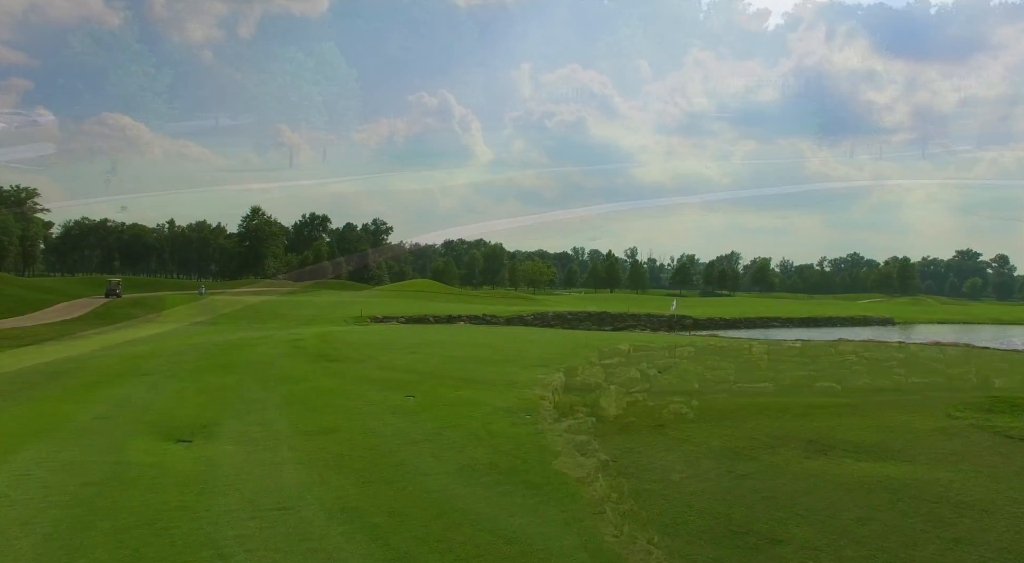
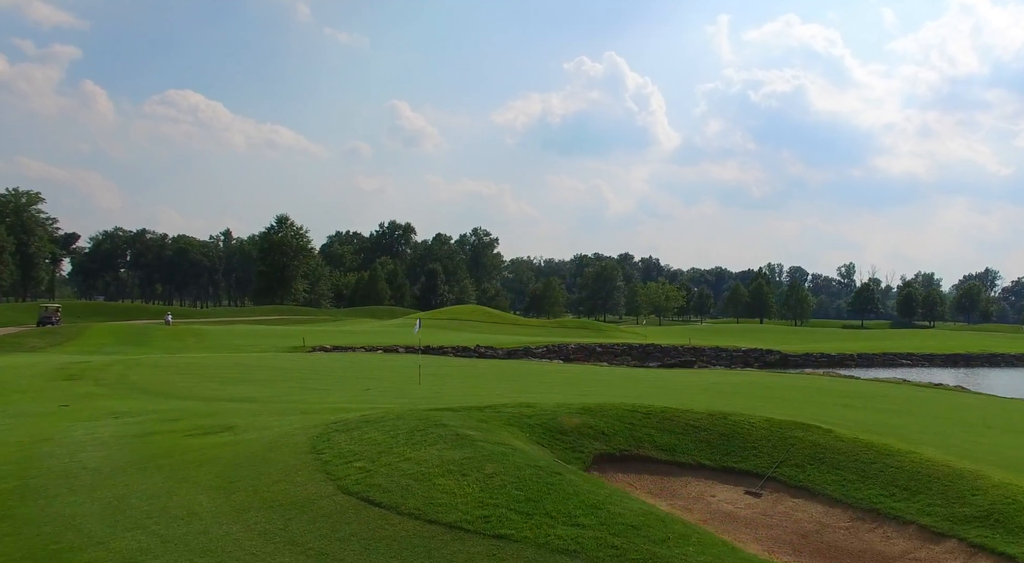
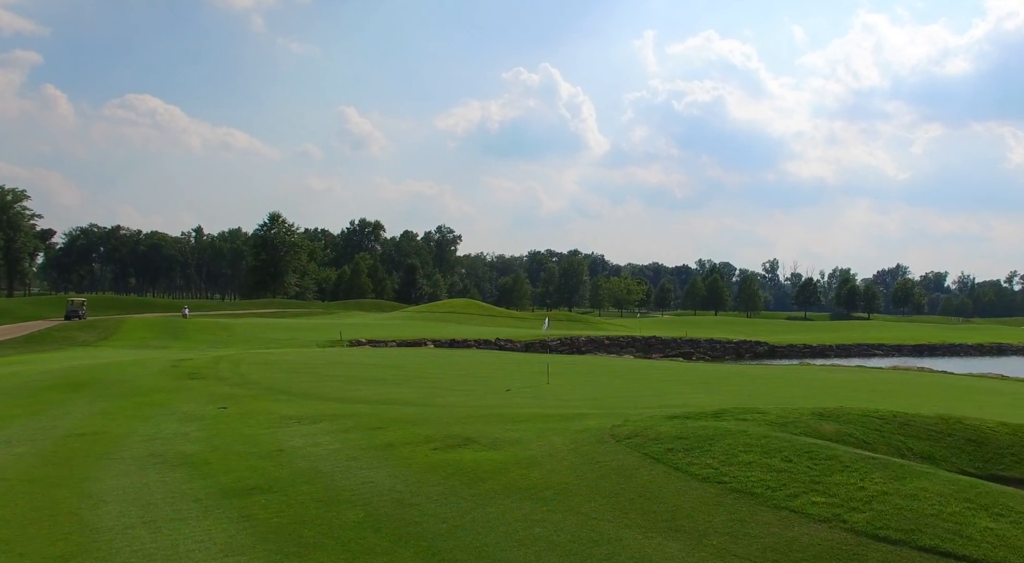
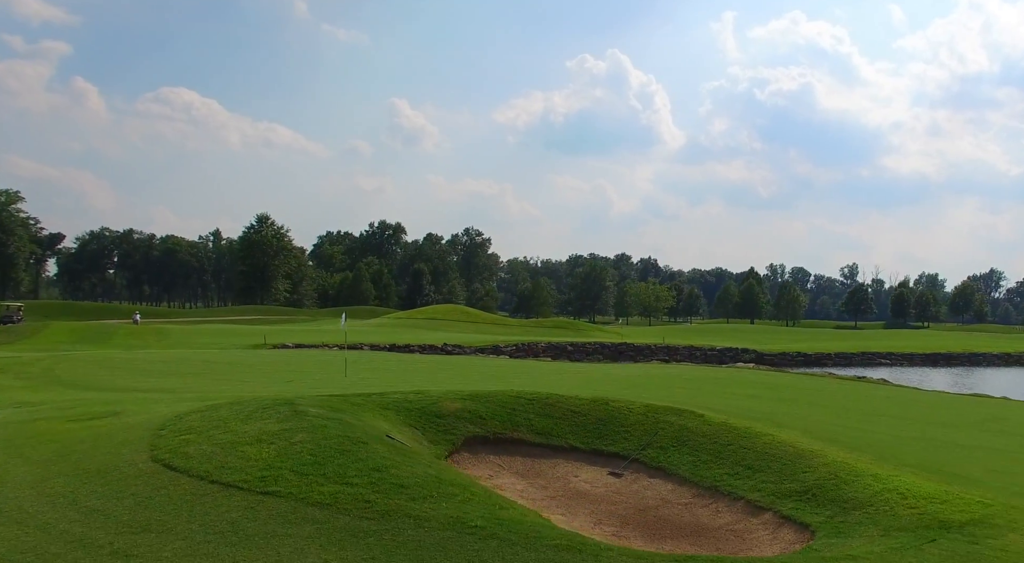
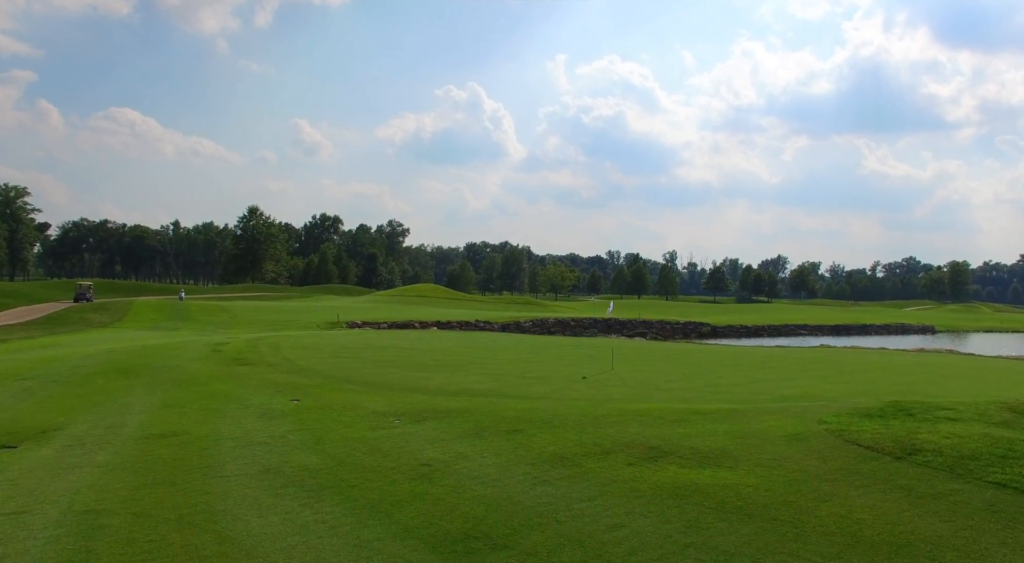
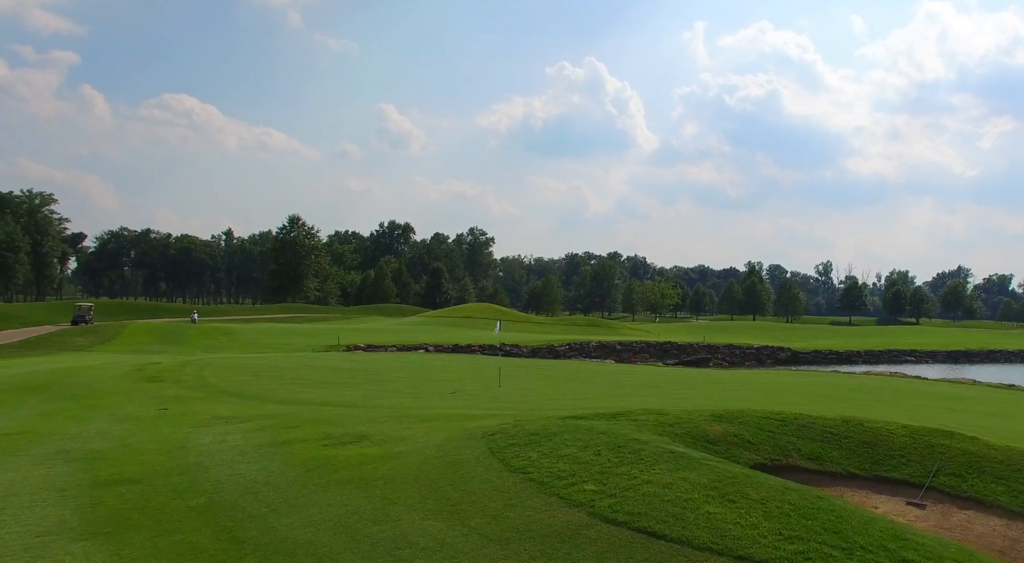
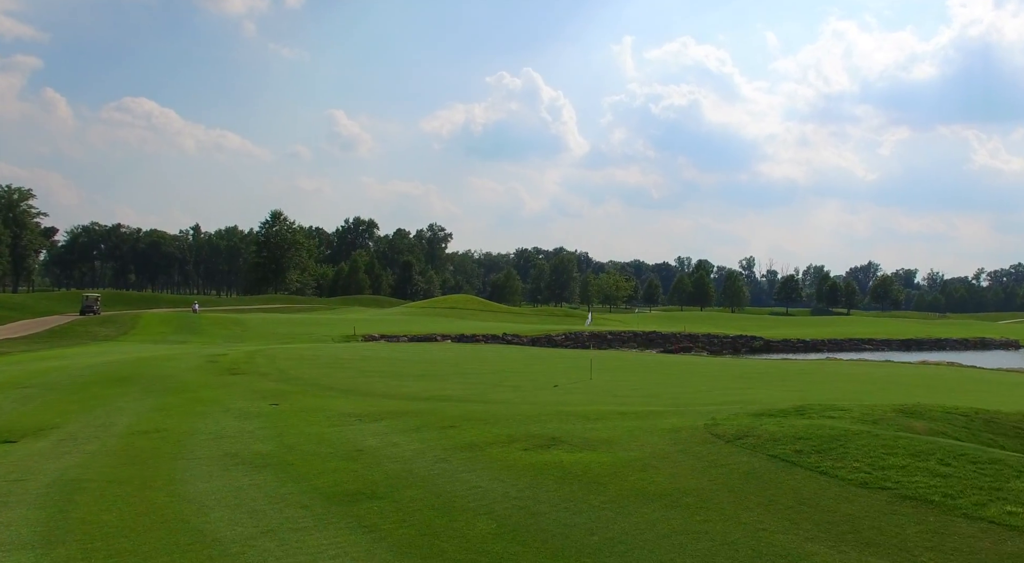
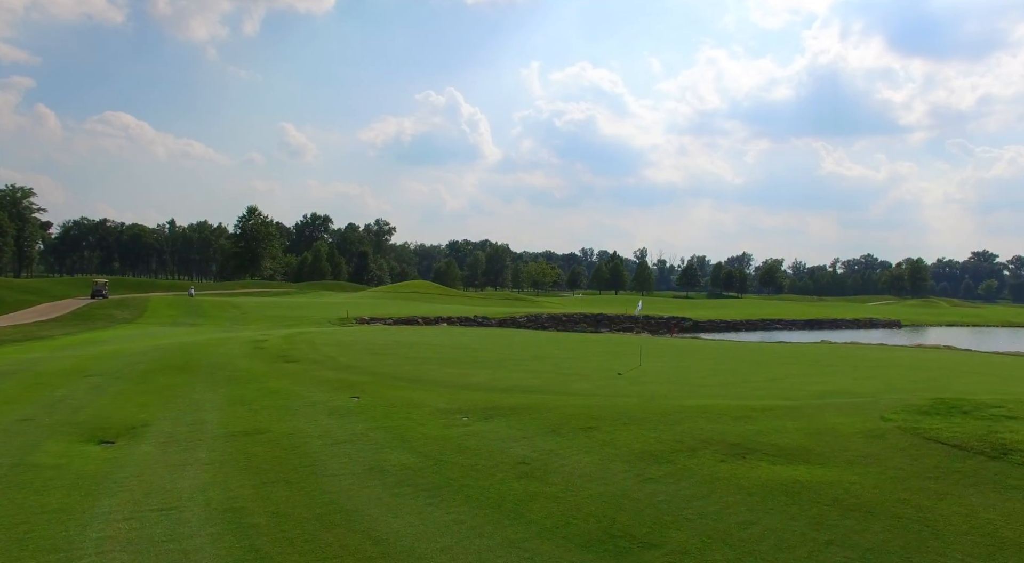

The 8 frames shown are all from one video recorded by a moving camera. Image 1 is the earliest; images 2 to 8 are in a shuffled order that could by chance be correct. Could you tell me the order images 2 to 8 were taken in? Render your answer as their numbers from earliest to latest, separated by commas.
8, 5, 7, 3, 6, 2, 4
